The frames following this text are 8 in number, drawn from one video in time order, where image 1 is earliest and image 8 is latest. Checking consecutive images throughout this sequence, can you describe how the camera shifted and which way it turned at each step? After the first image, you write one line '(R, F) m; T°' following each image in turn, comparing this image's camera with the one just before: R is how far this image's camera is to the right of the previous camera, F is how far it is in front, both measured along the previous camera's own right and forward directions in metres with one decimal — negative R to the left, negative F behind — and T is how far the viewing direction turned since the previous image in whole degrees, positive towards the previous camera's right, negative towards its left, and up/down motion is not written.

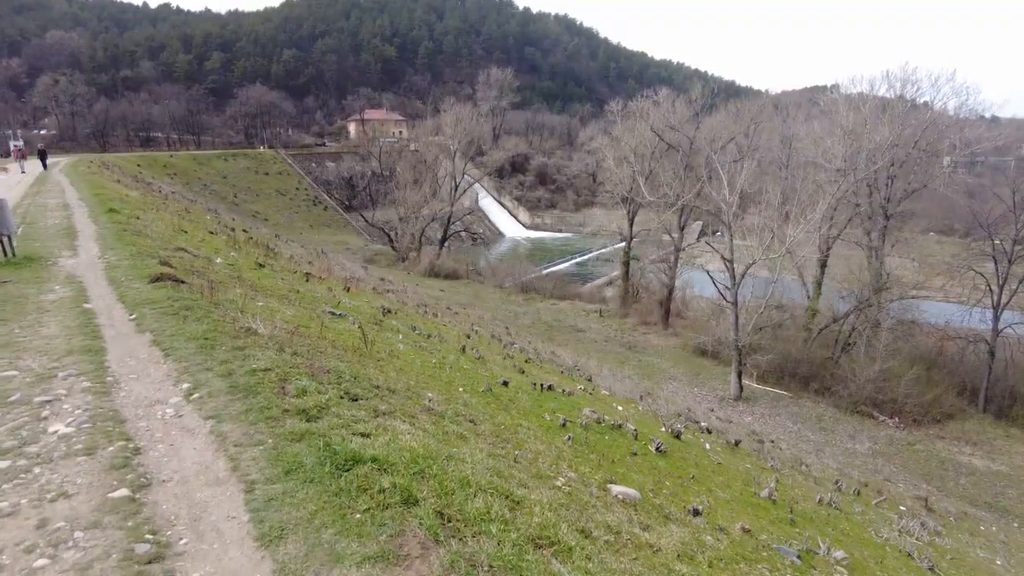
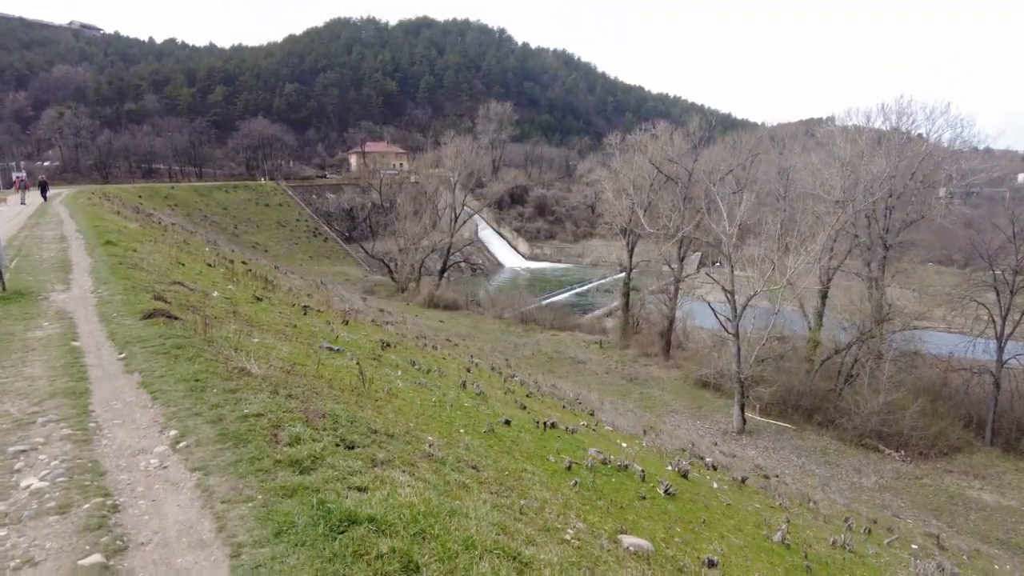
(0.0, +0.1) m; 0°
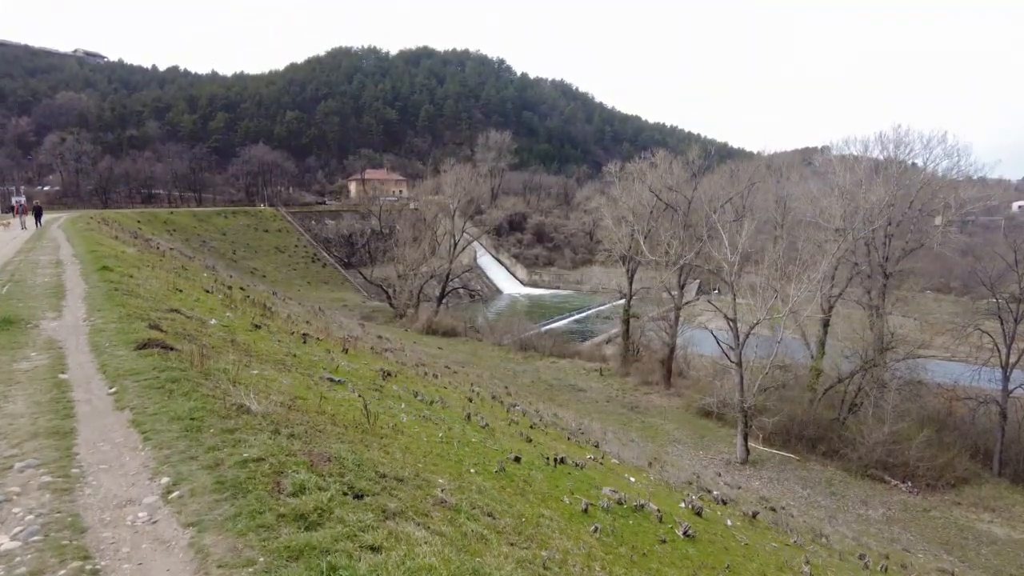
(-0.1, +0.1) m; 0°
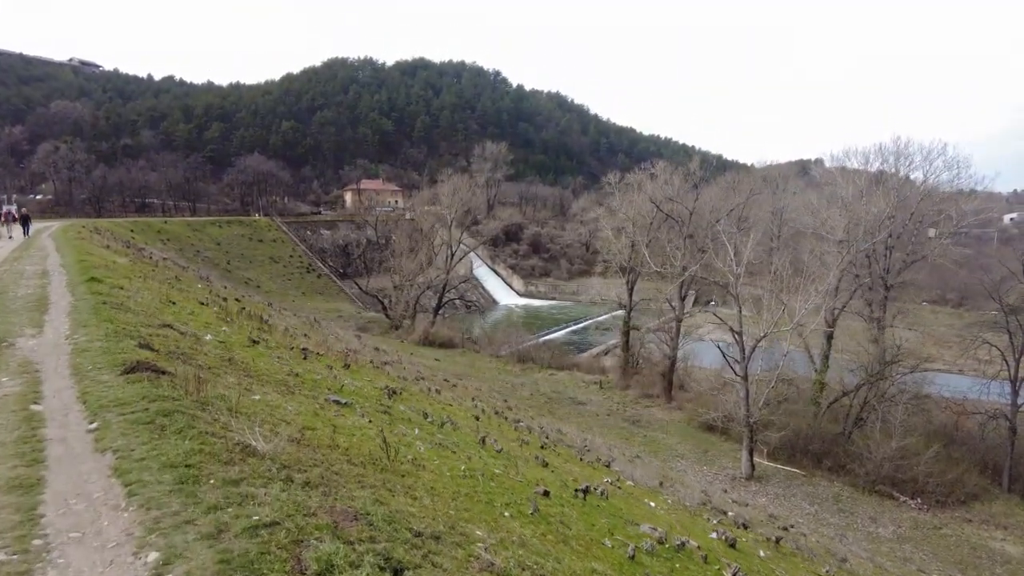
(-0.2, +0.3) m; +1°
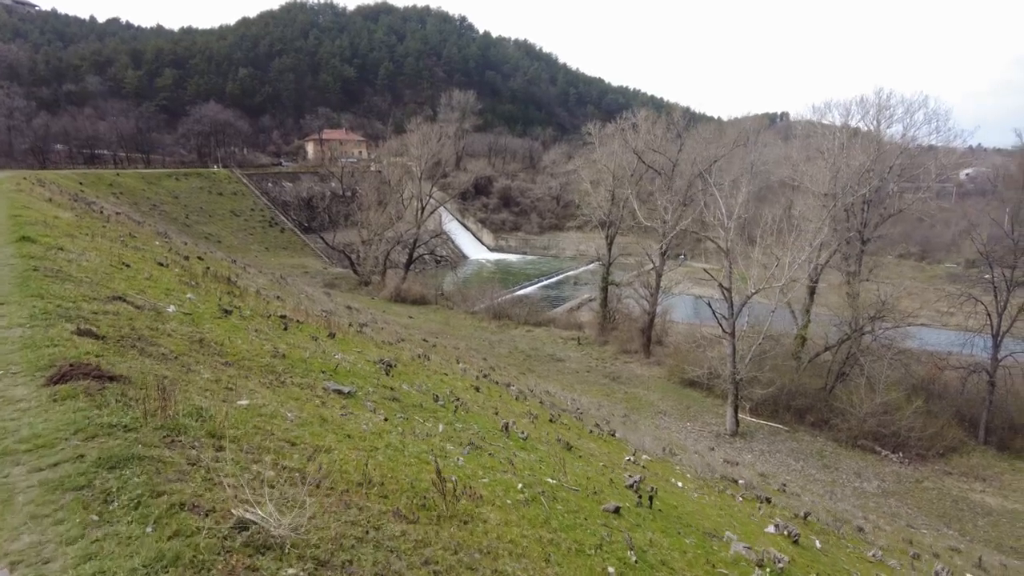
(-0.5, +0.8) m; +3°
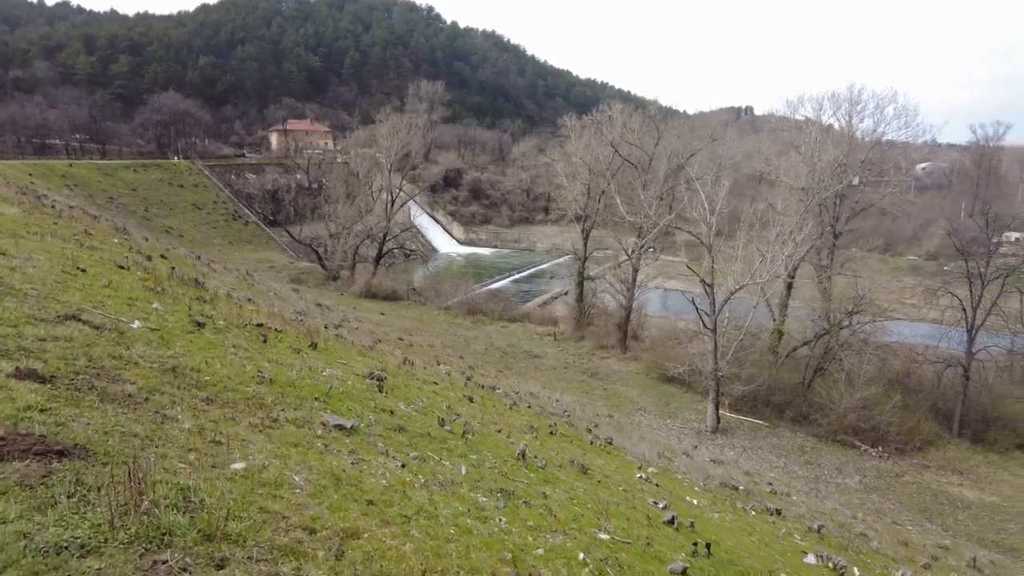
(-0.3, +0.5) m; +3°
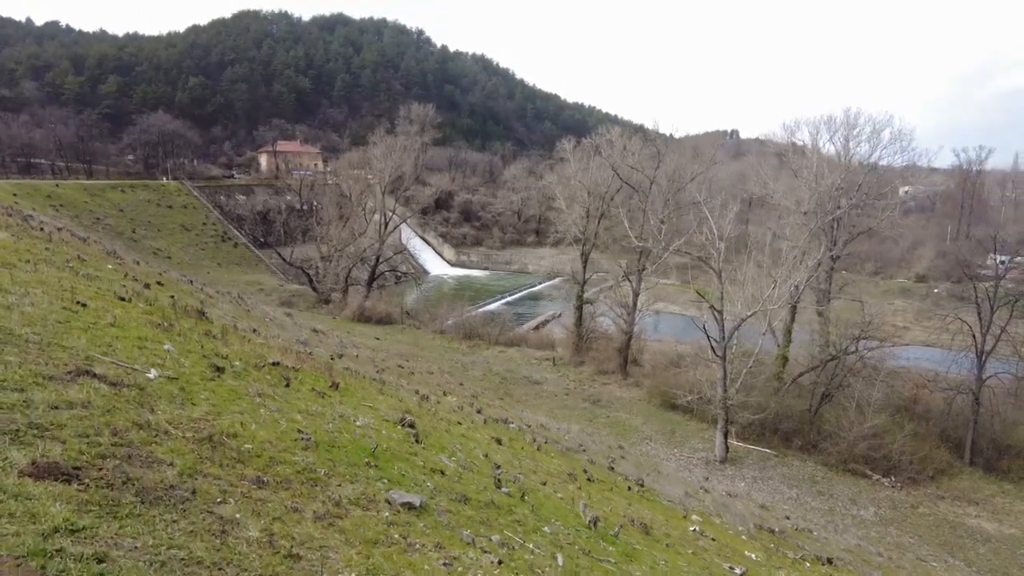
(-0.5, +0.4) m; +1°
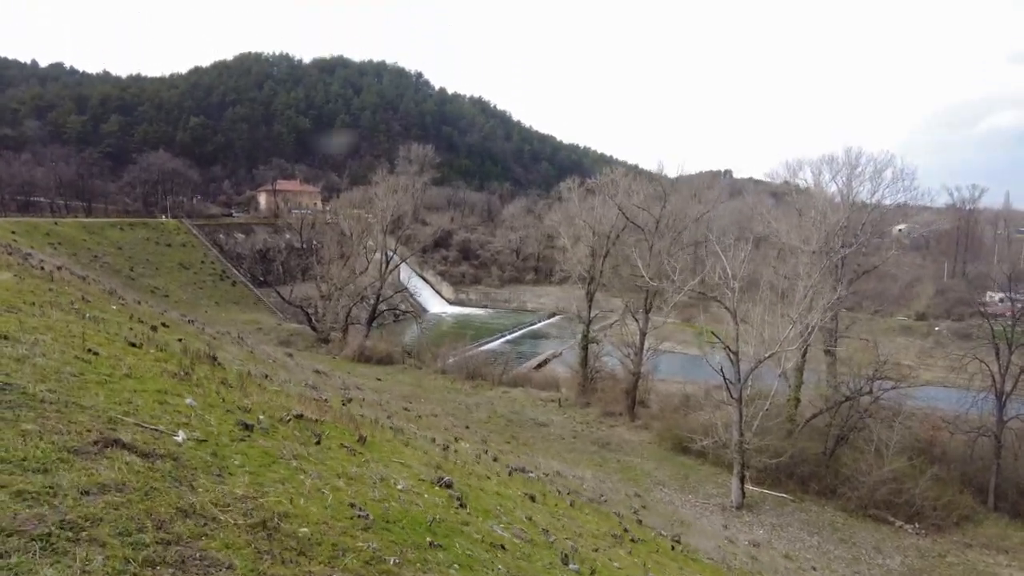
(-0.4, +0.3) m; 0°
